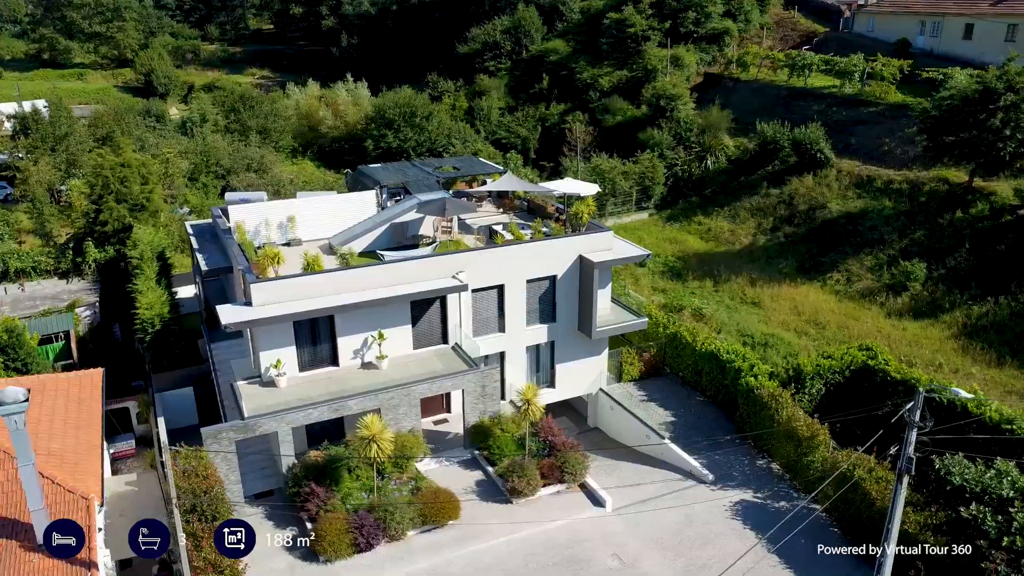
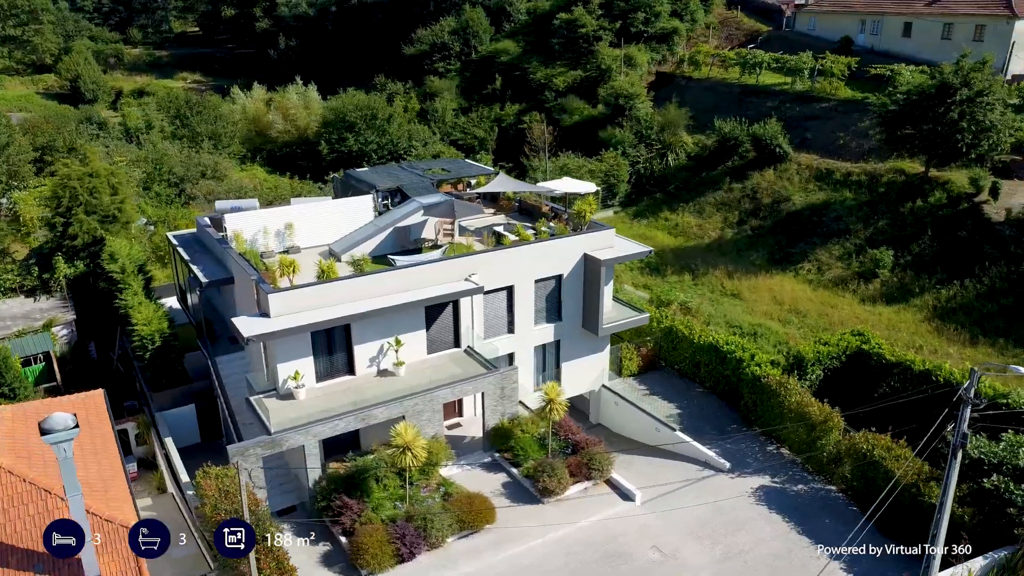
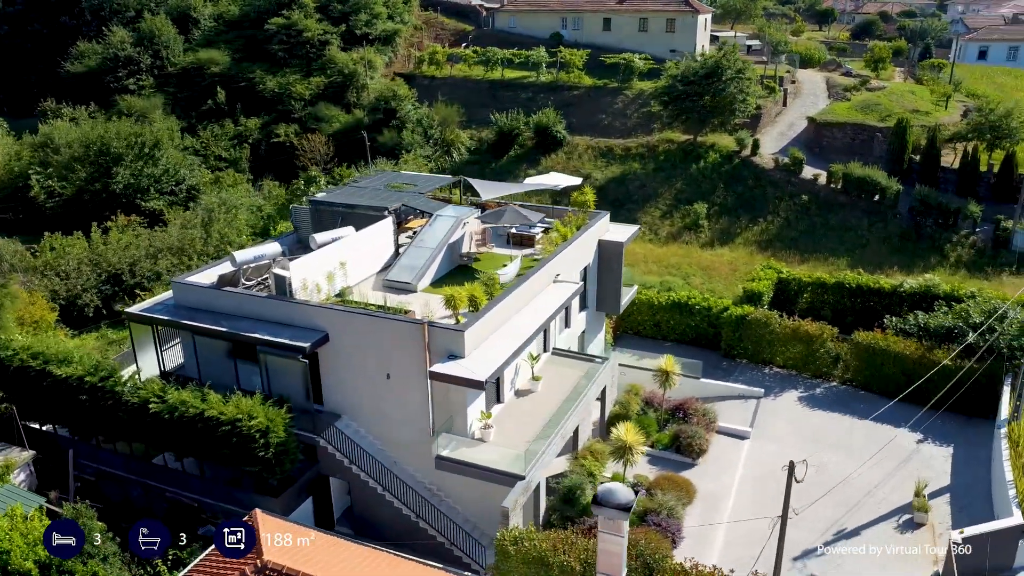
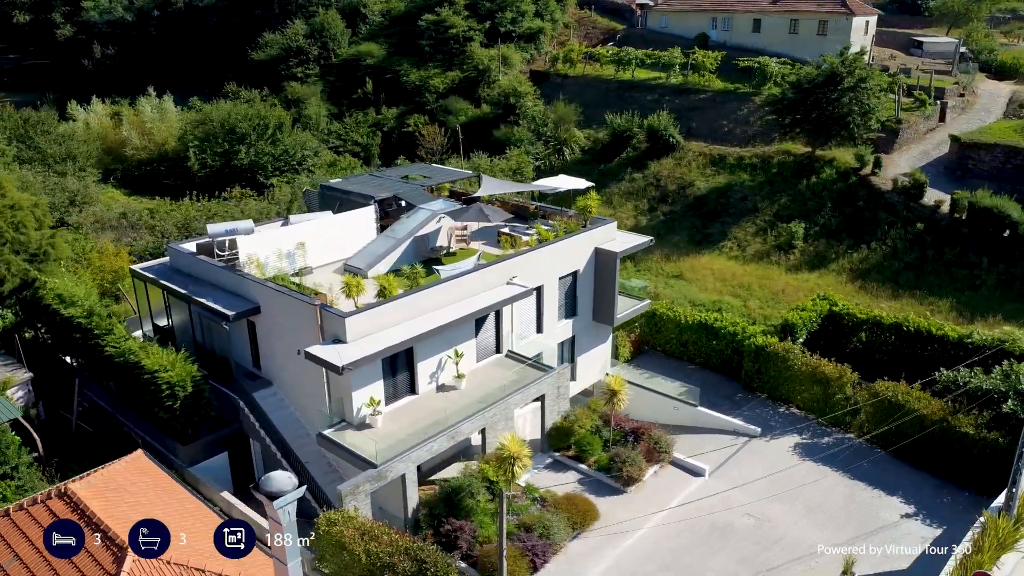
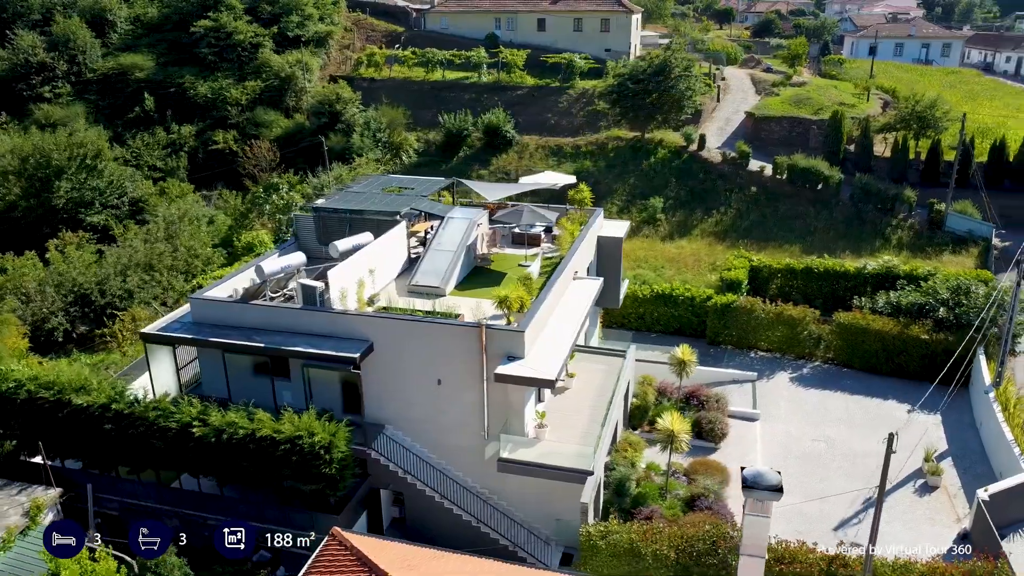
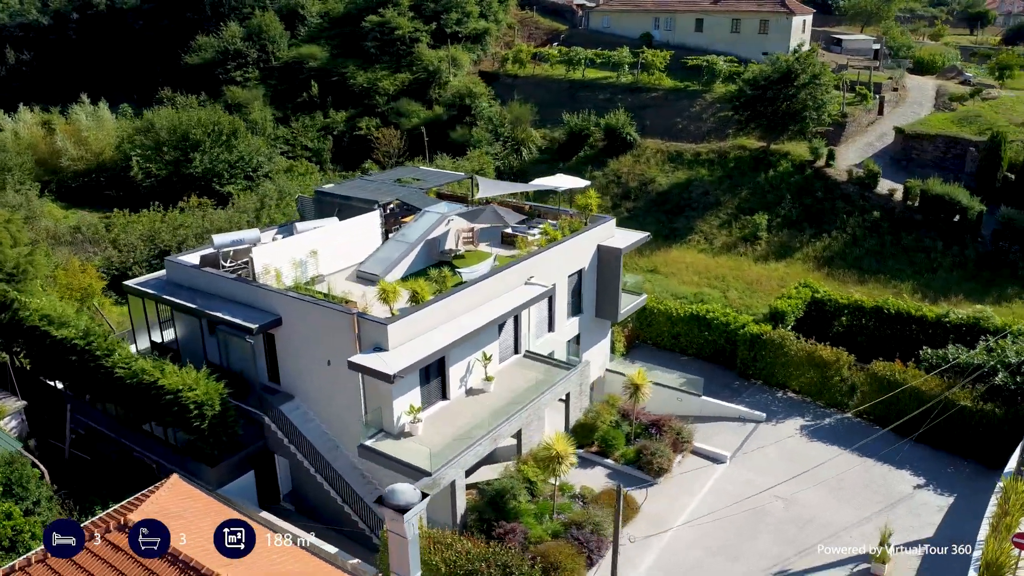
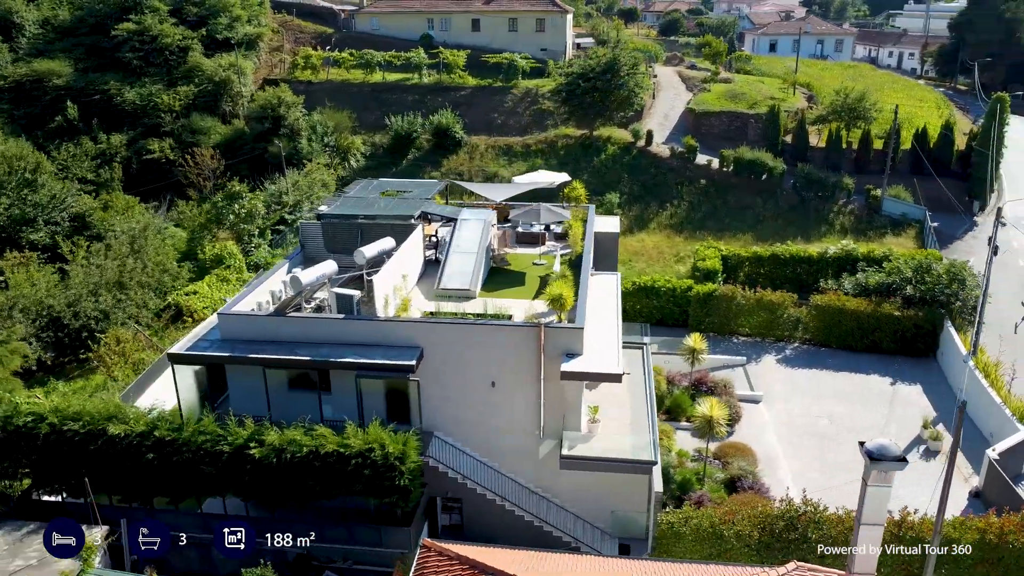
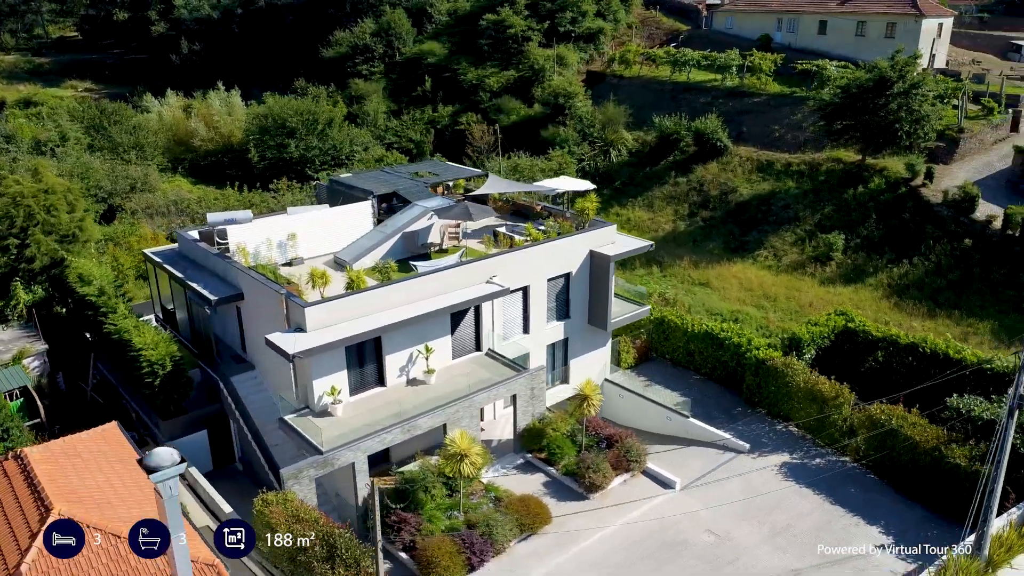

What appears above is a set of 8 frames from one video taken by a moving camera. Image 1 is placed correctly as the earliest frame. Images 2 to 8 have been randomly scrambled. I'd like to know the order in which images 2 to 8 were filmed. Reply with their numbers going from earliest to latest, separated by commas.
2, 8, 4, 6, 3, 5, 7
